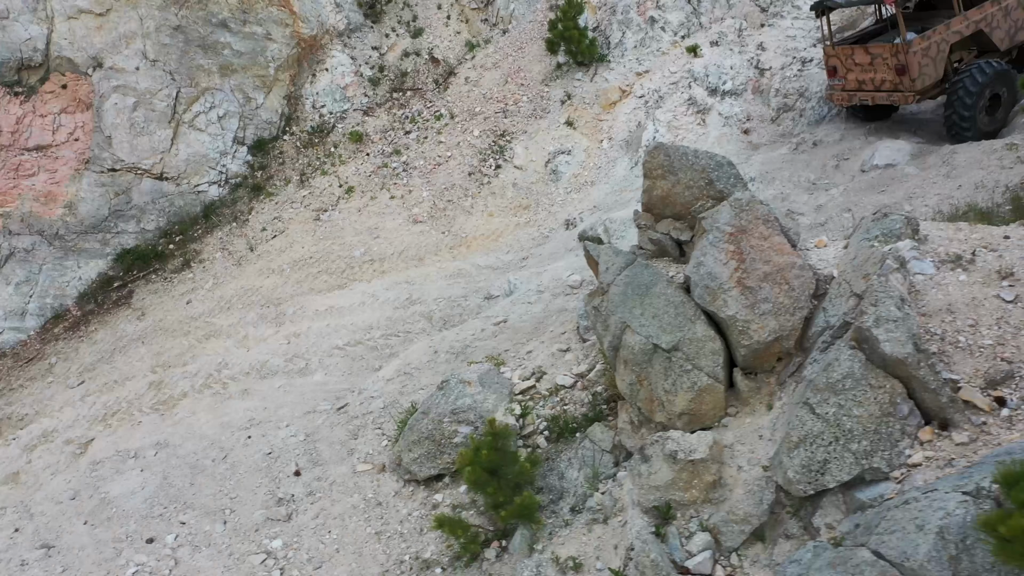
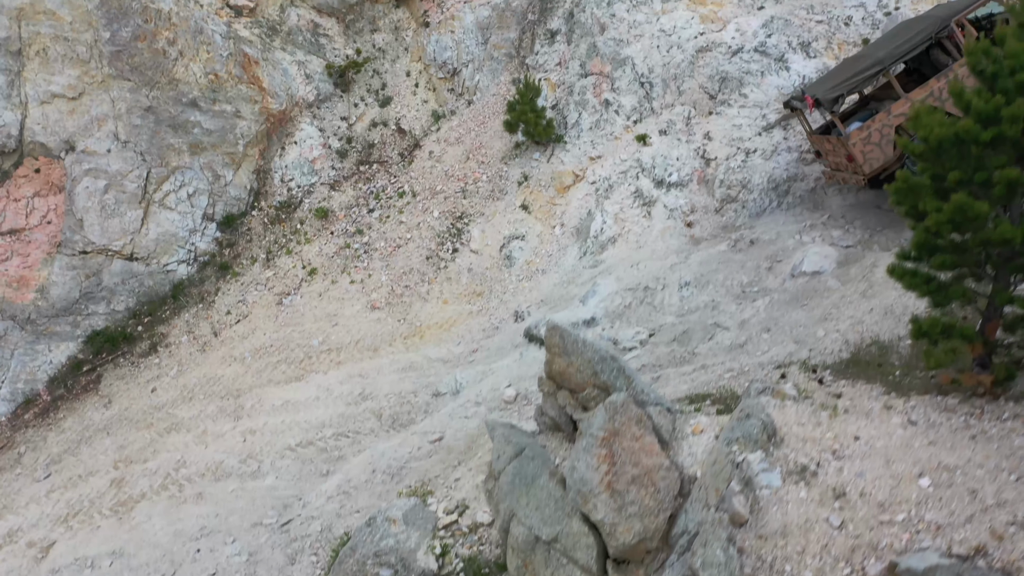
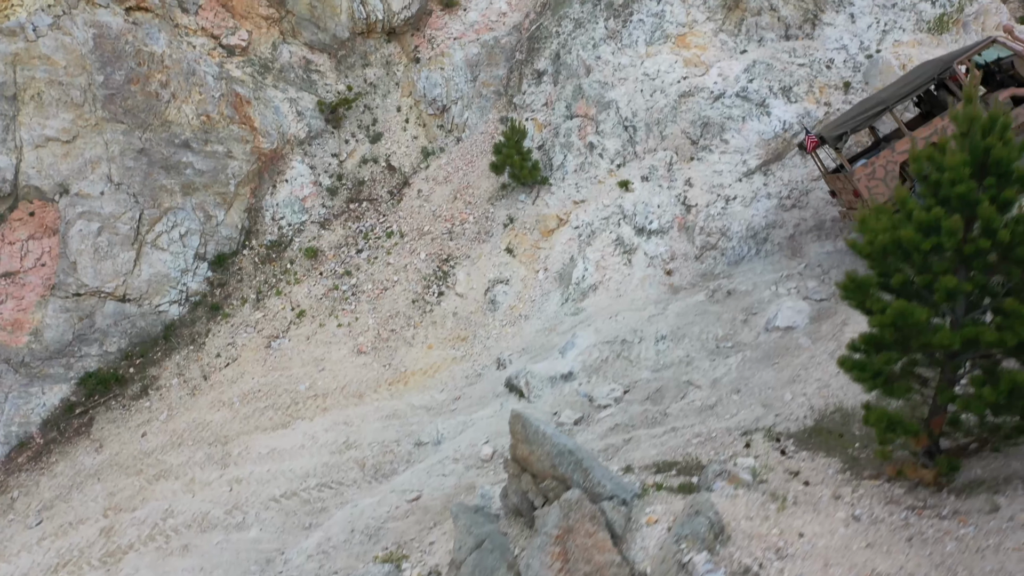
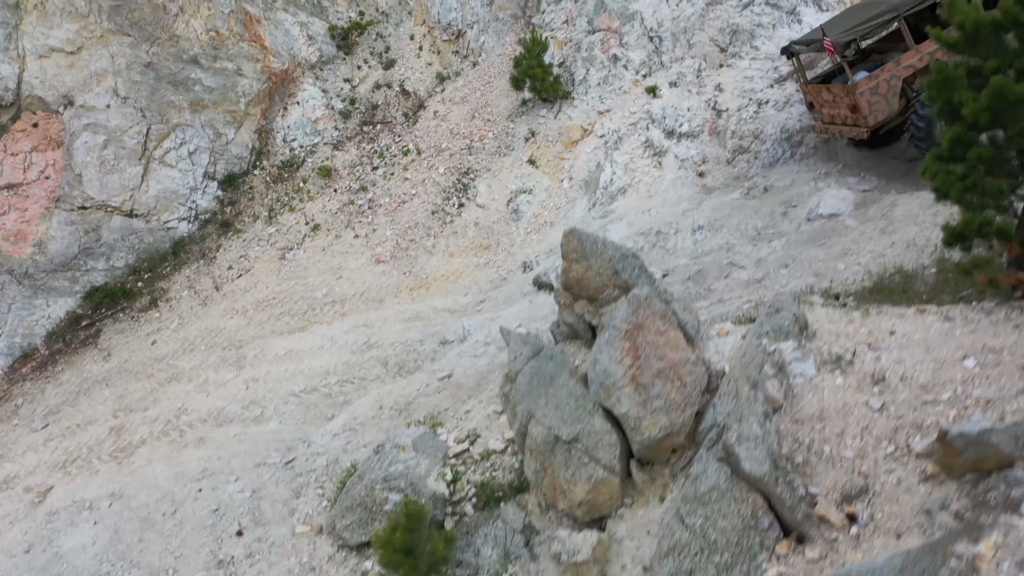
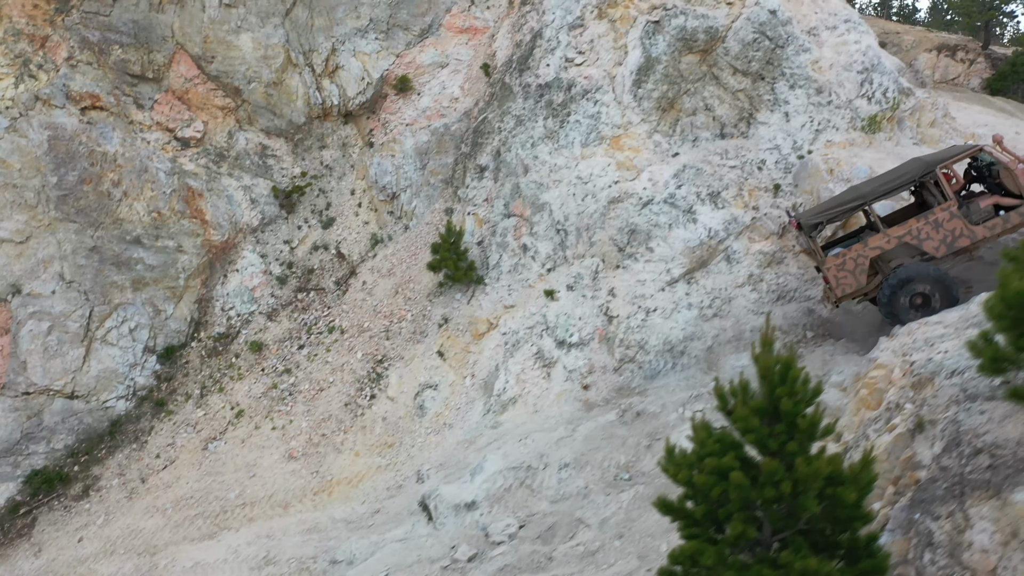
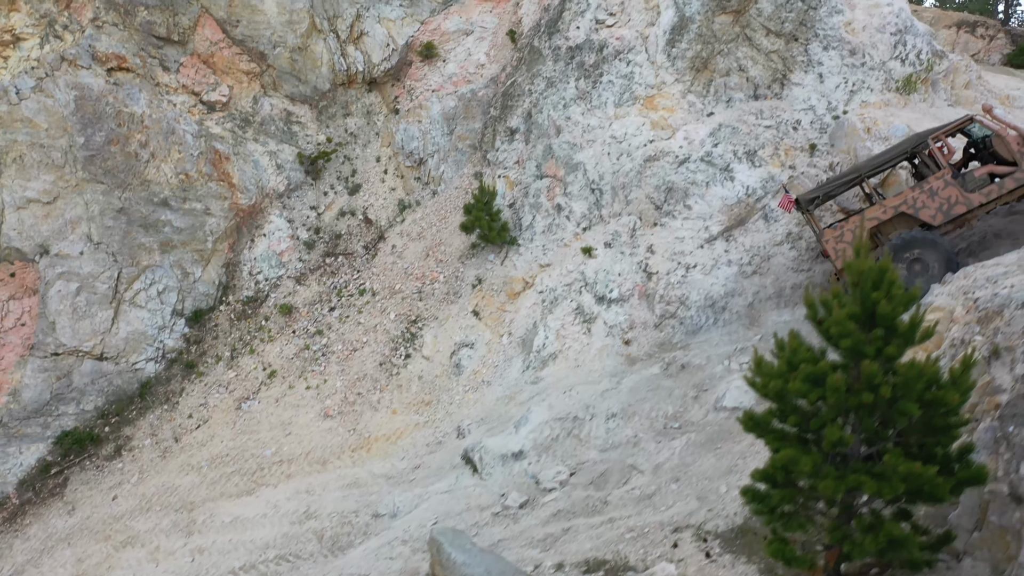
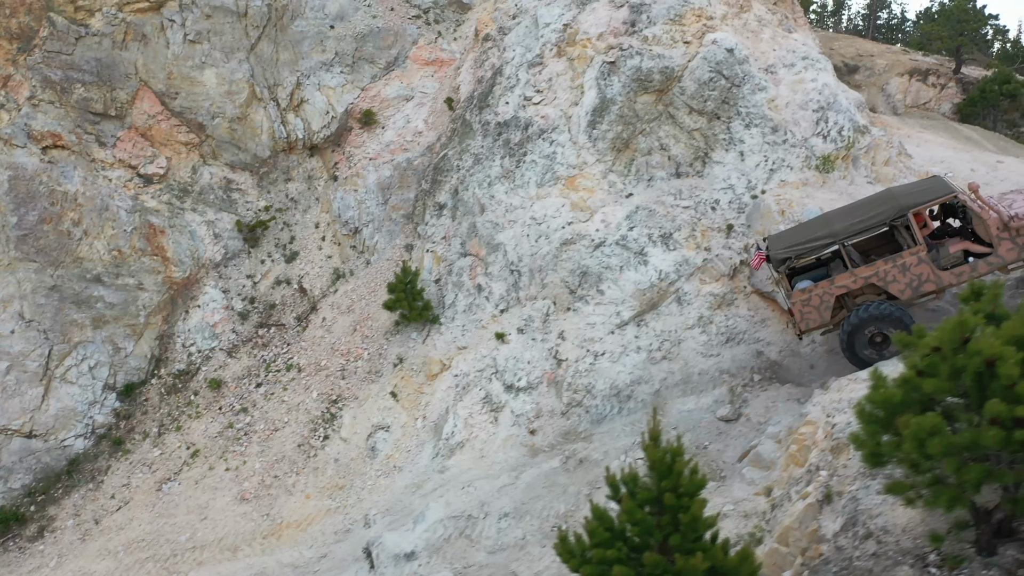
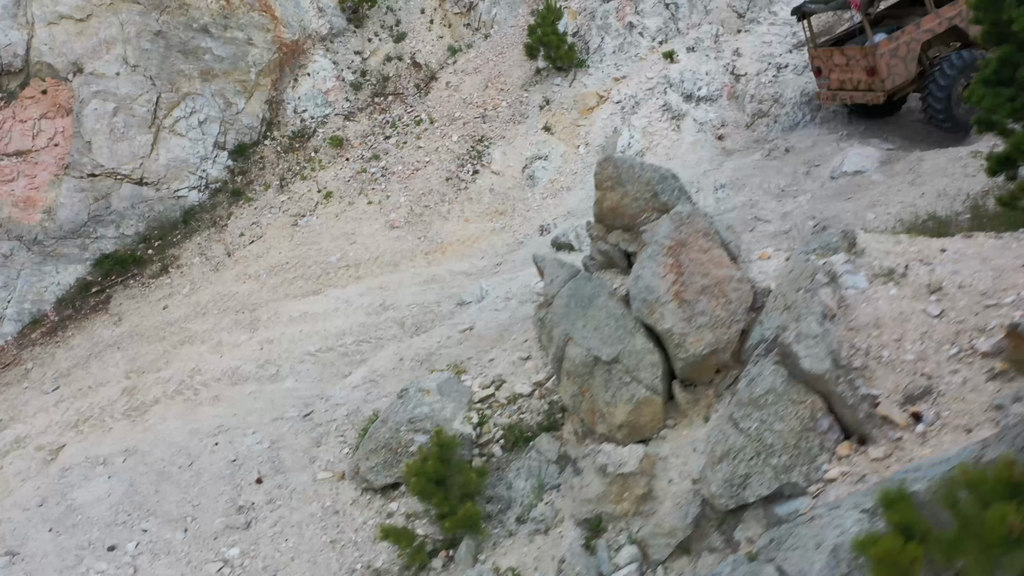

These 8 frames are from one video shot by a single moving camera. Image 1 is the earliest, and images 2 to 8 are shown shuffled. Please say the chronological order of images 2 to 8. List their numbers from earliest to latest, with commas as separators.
8, 4, 2, 3, 6, 5, 7
